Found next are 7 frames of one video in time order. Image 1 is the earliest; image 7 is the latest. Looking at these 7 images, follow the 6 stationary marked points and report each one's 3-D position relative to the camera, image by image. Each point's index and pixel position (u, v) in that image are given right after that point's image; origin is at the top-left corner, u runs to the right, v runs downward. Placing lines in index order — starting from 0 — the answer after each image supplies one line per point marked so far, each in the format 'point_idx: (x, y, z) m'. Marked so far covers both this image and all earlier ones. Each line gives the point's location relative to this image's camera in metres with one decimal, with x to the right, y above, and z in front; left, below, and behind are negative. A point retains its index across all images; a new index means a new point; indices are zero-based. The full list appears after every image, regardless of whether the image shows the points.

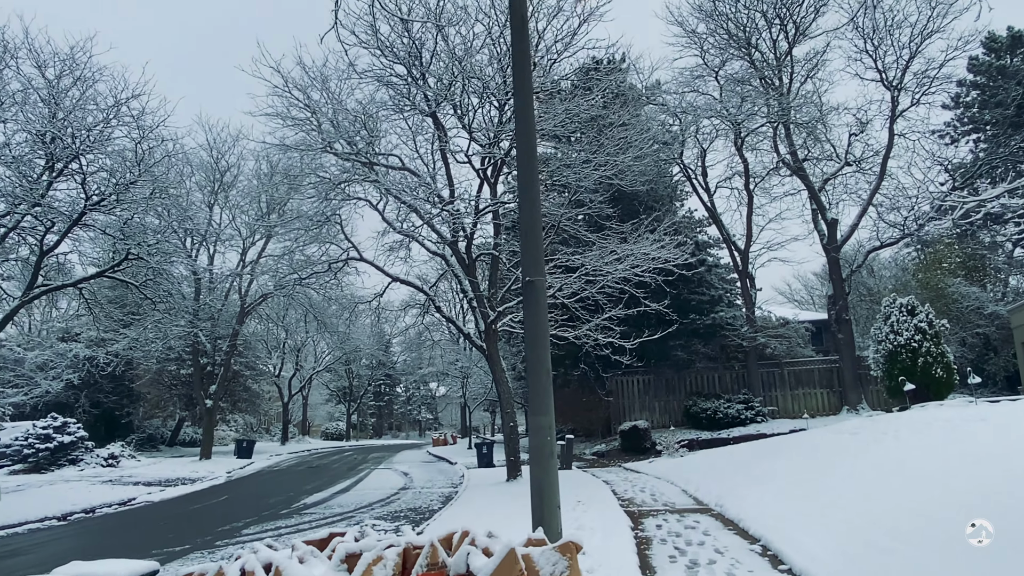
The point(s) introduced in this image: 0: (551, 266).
0: (+0.9, +0.6, +14.6) m
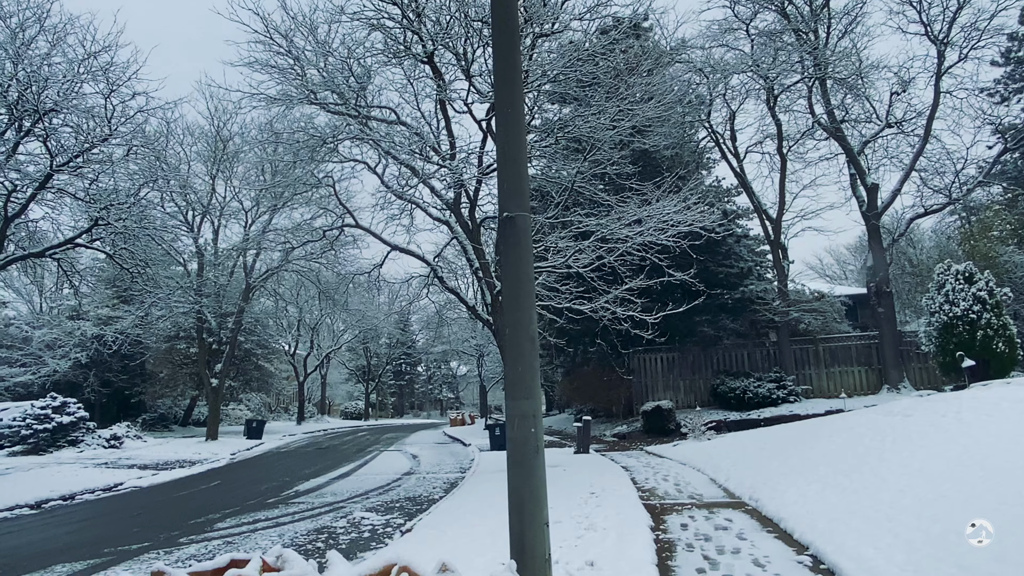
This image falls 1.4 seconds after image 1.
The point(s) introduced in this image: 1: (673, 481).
0: (+1.1, +1.2, +13.3) m
1: (+2.5, -3.1, +10.7) m
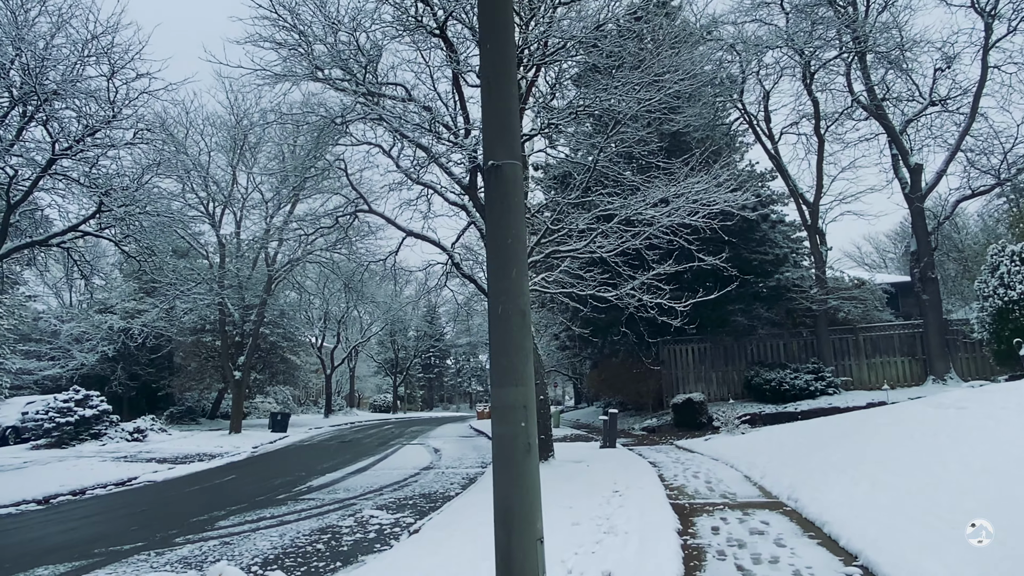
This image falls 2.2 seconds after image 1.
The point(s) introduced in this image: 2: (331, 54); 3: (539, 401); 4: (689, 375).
0: (+1.5, +1.5, +12.7) m
1: (+2.8, -2.9, +10.0) m
2: (-2.9, +3.7, +10.5) m
3: (+0.5, -2.0, +11.4) m
4: (+5.1, -2.5, +18.8) m
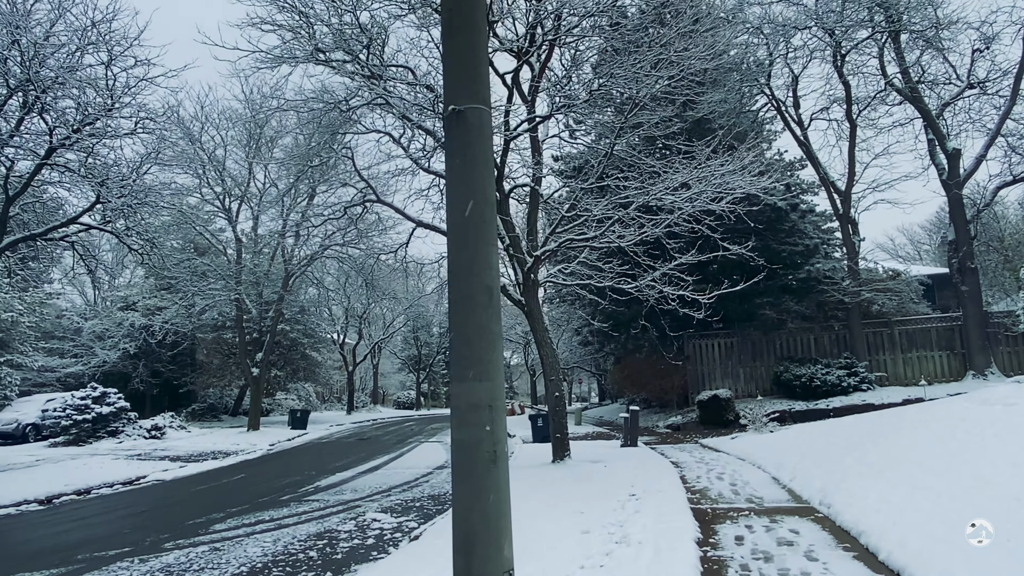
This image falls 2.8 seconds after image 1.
0: (+1.7, +1.6, +12.1) m
1: (+3.0, -2.7, +9.4) m
2: (-2.7, +3.8, +10.1) m
3: (+0.7, -1.8, +10.9) m
4: (+5.6, -2.3, +18.1) m
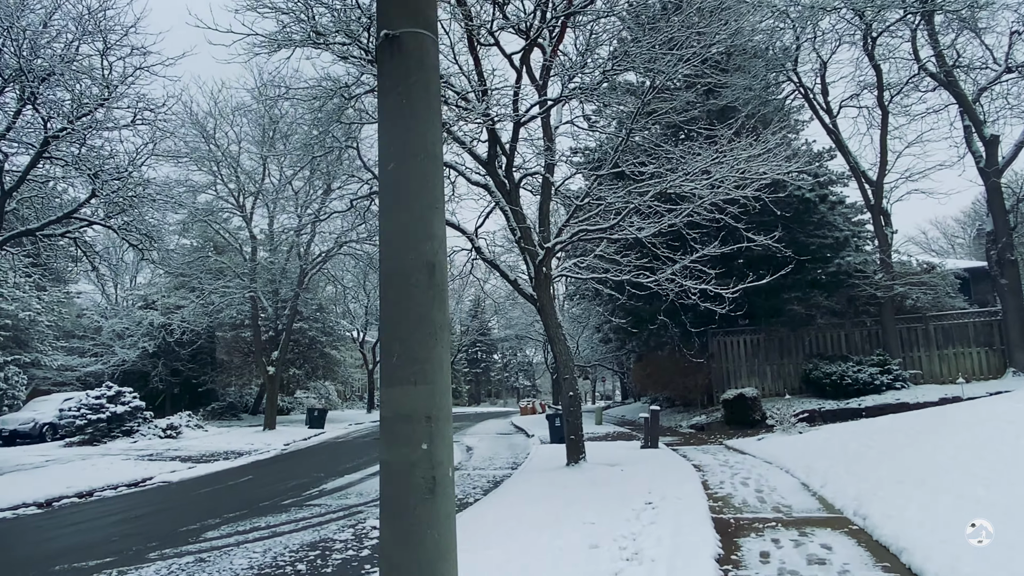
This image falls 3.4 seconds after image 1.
0: (+1.9, +1.7, +11.5) m
1: (+3.1, -2.6, +8.8) m
2: (-2.6, +3.9, +9.7) m
3: (+0.9, -1.7, +10.4) m
4: (+6.0, -2.1, +17.4) m
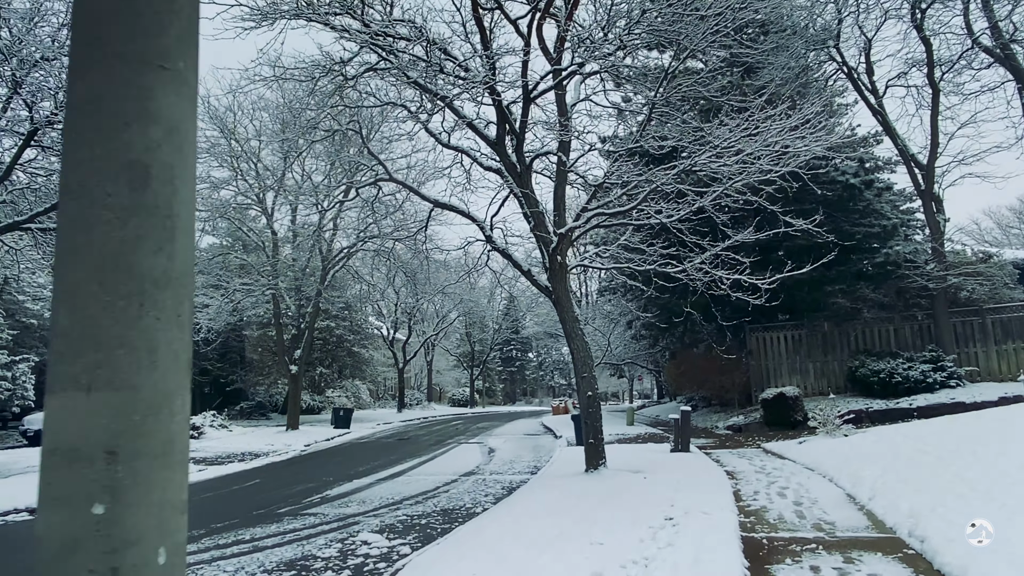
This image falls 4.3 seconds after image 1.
0: (+2.1, +1.9, +10.7) m
1: (+3.3, -2.5, +7.8) m
2: (-2.5, +4.0, +9.0) m
3: (+1.1, -1.6, +9.6) m
4: (+6.6, -1.9, +16.3) m
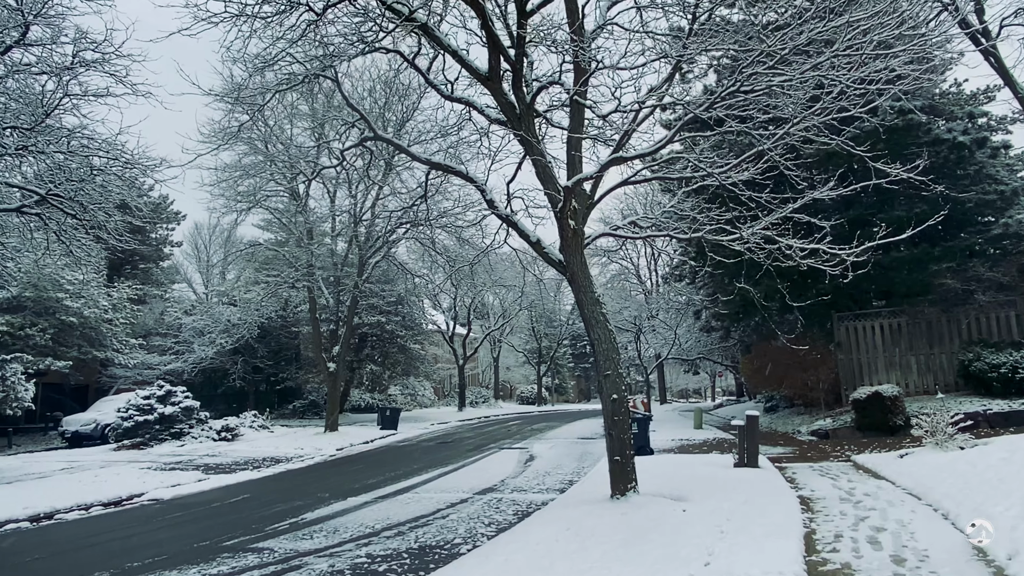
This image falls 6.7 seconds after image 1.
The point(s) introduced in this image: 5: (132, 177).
0: (+2.3, +2.2, +8.5) m
1: (+3.1, -2.2, +5.6) m
2: (-2.6, +4.2, +7.4) m
3: (+1.2, -1.3, +7.6) m
4: (+7.5, -1.5, +13.6) m
5: (-6.3, +1.8, +11.6) m
